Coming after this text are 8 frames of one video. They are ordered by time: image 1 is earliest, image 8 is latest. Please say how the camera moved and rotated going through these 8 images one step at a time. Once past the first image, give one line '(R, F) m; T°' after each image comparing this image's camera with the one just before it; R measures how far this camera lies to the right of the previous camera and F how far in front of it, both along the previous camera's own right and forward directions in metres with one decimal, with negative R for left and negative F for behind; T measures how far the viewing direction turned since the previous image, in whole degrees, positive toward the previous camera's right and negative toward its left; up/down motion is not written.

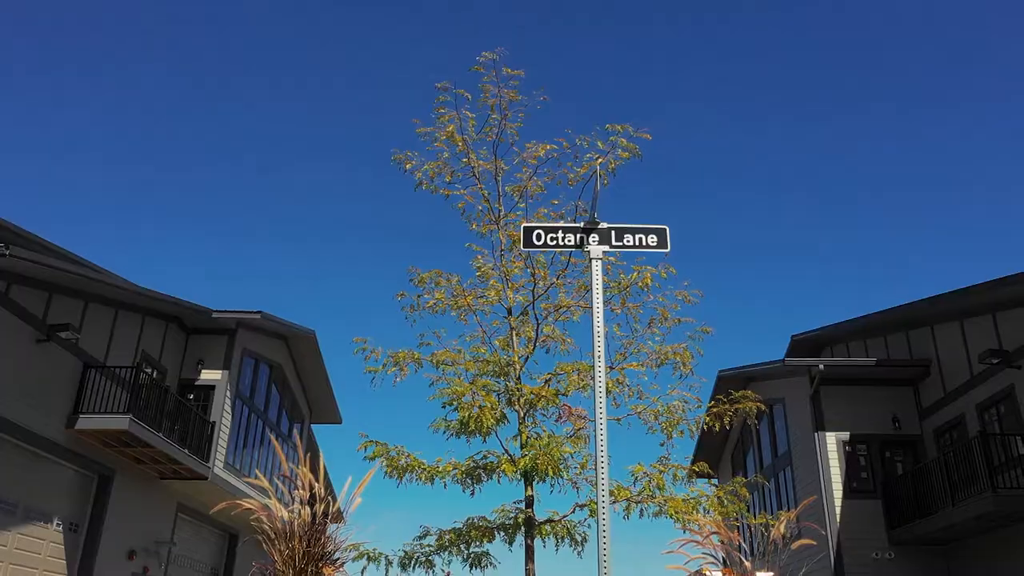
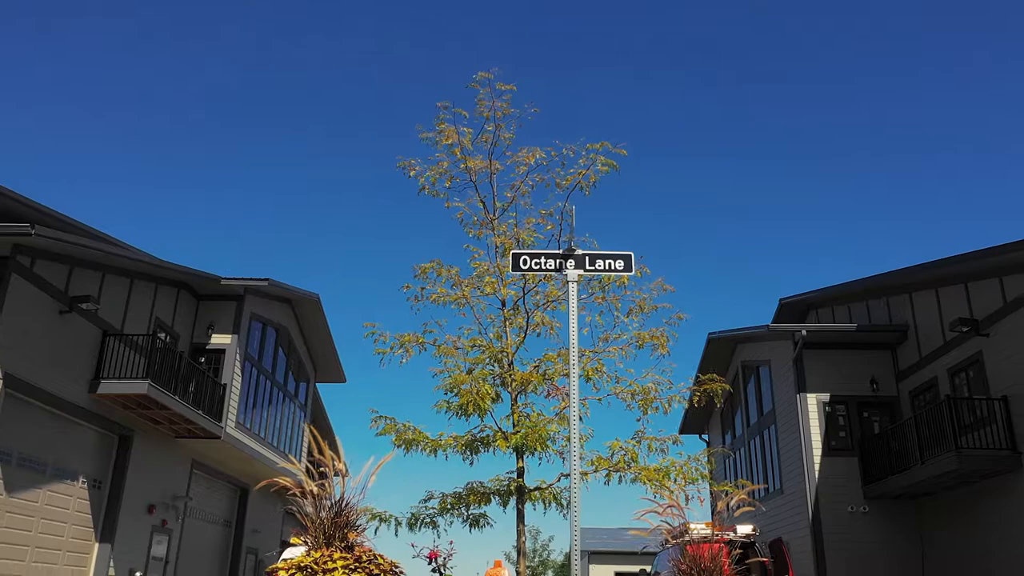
(0.0, -0.7) m; 0°
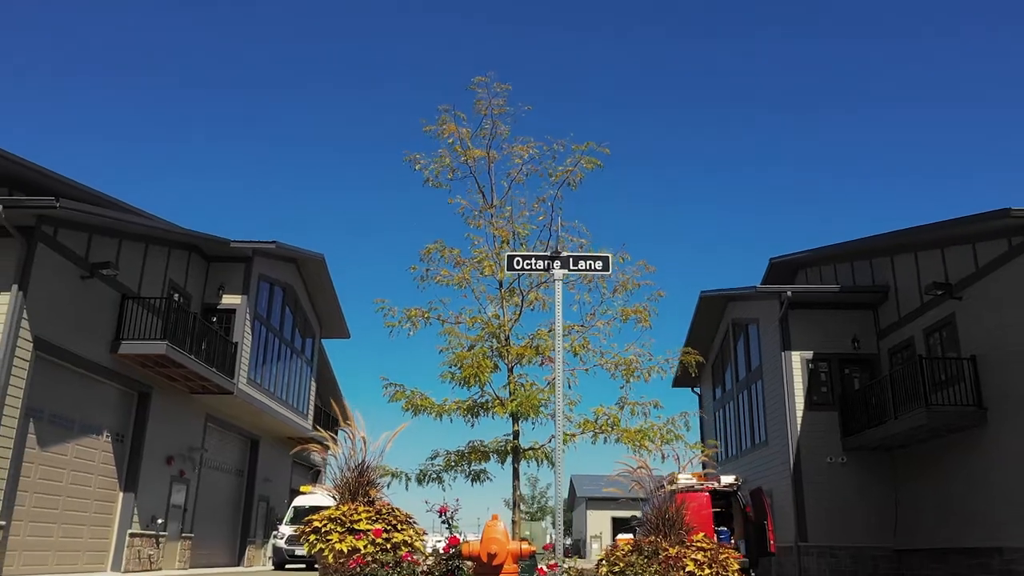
(0.0, -0.7) m; 0°
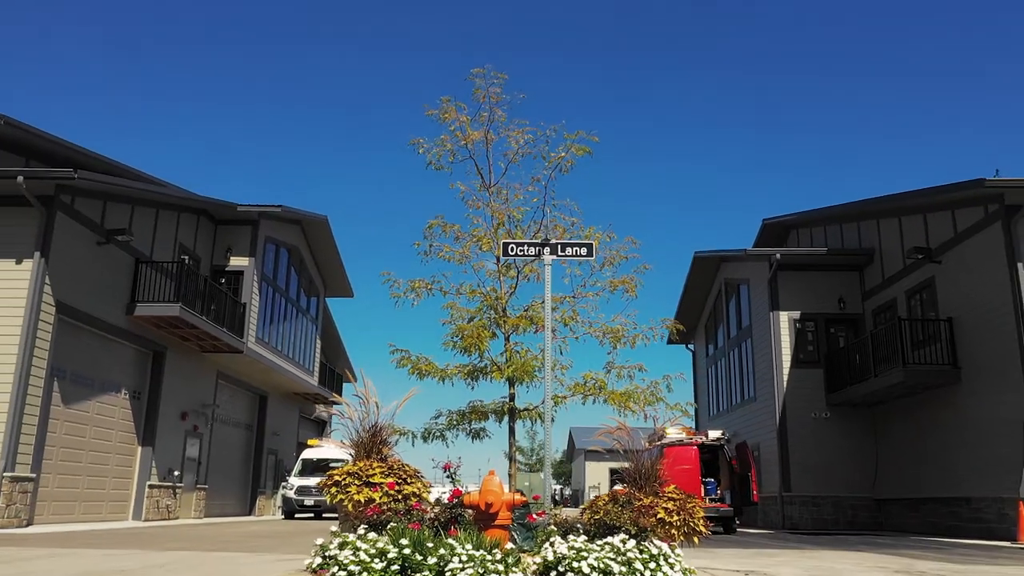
(0.0, -0.7) m; 0°
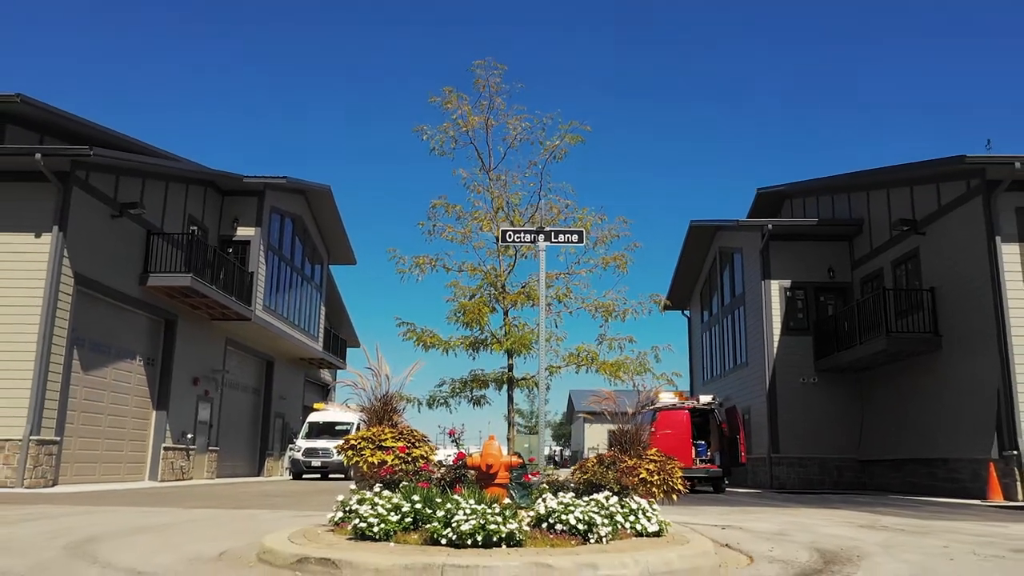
(0.0, -0.6) m; 0°
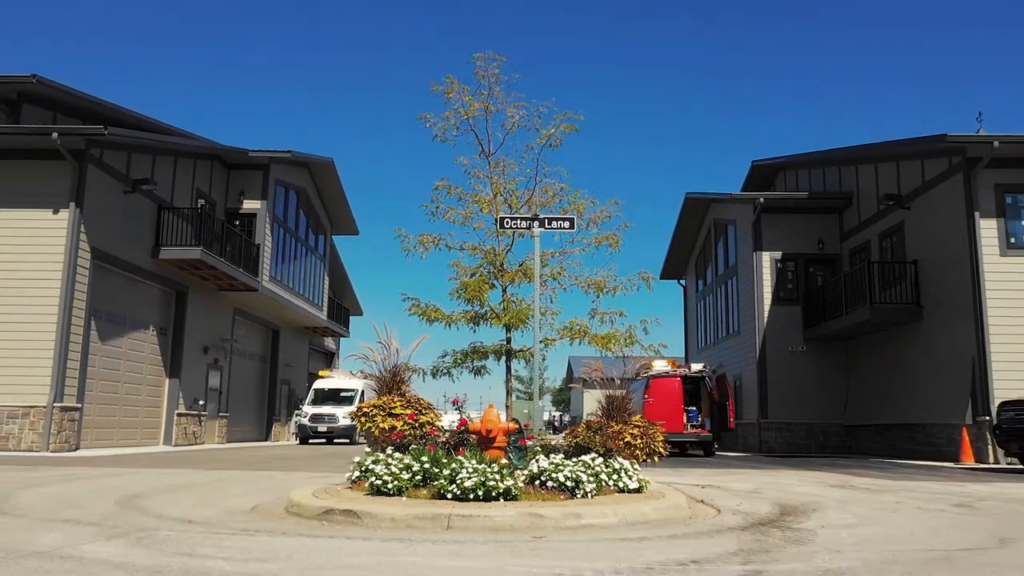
(0.0, -0.6) m; 0°
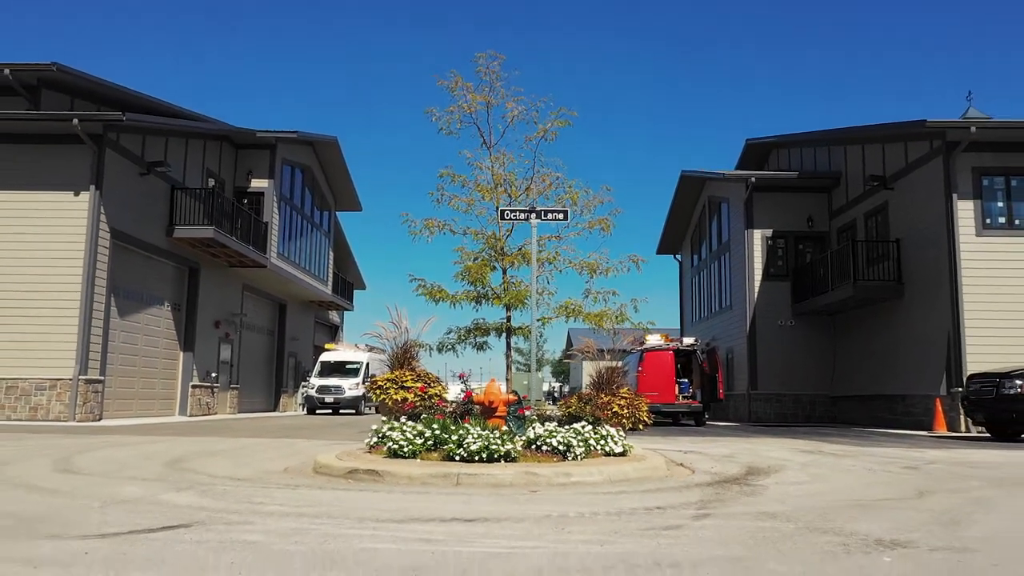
(0.0, -0.7) m; 0°
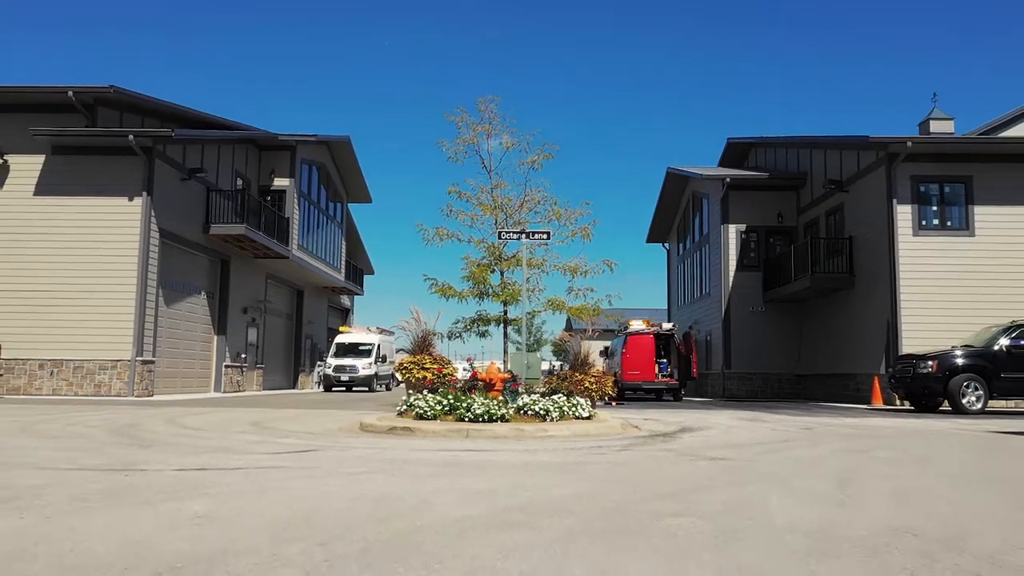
(+0.1, -2.3) m; 0°
